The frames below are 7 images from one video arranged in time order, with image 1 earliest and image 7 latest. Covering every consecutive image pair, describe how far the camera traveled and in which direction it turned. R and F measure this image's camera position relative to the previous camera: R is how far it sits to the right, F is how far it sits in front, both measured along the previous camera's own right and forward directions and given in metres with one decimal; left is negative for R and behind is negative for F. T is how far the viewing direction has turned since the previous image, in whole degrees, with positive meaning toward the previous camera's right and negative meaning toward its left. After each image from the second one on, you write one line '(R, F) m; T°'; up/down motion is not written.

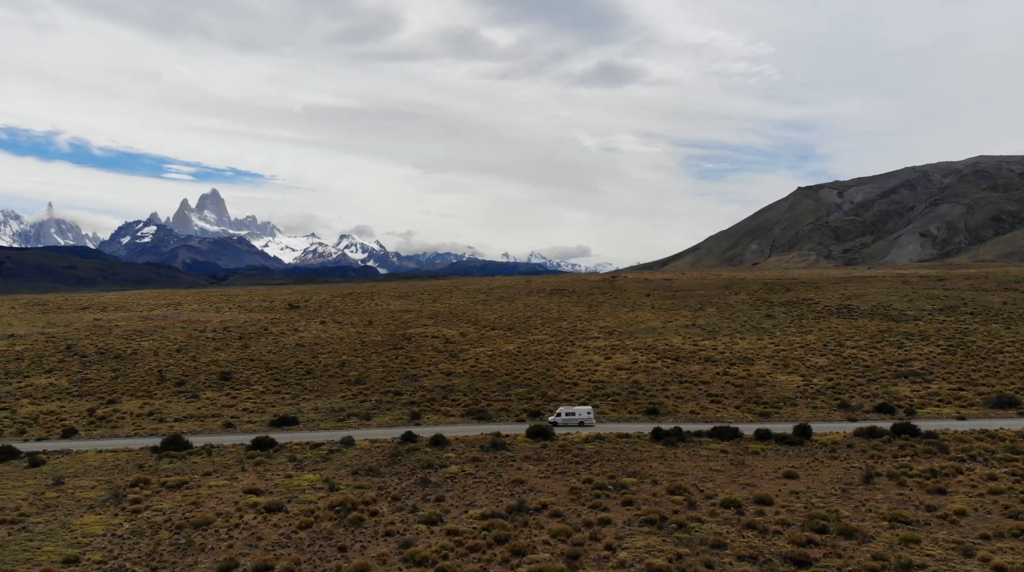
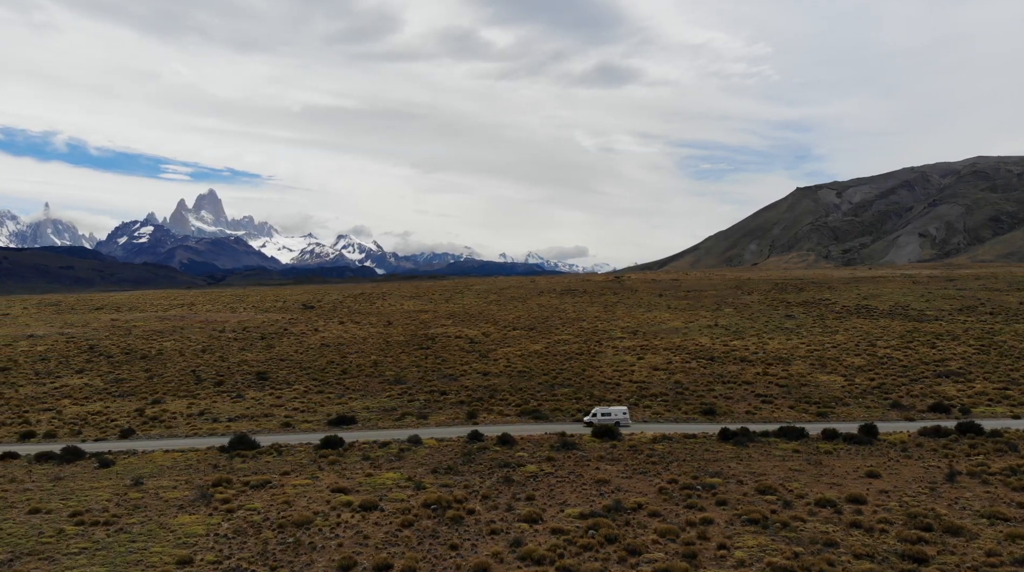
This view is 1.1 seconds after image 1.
(-4.3, -0.1) m; +1°
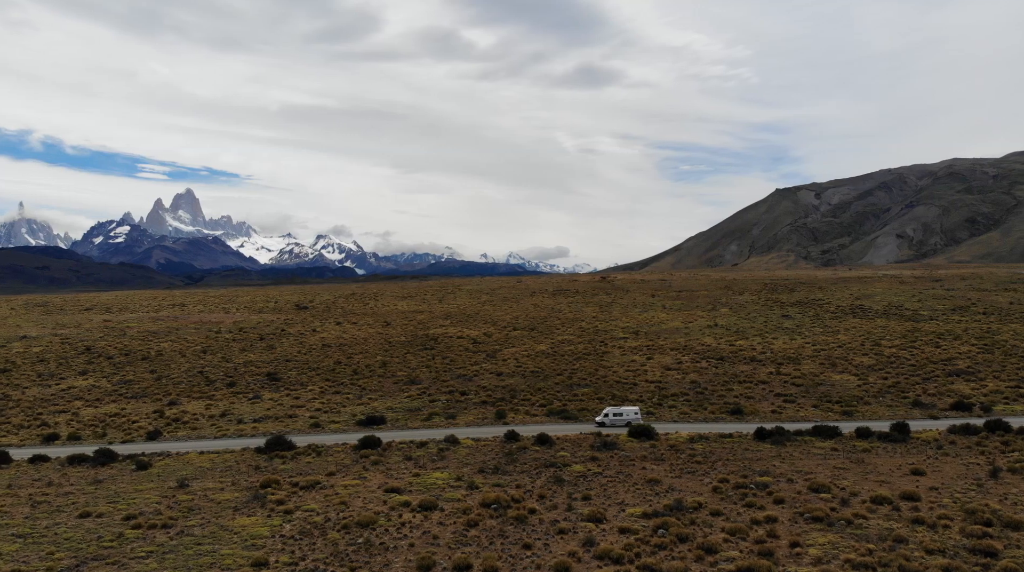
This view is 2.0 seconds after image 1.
(-3.6, -0.1) m; +2°
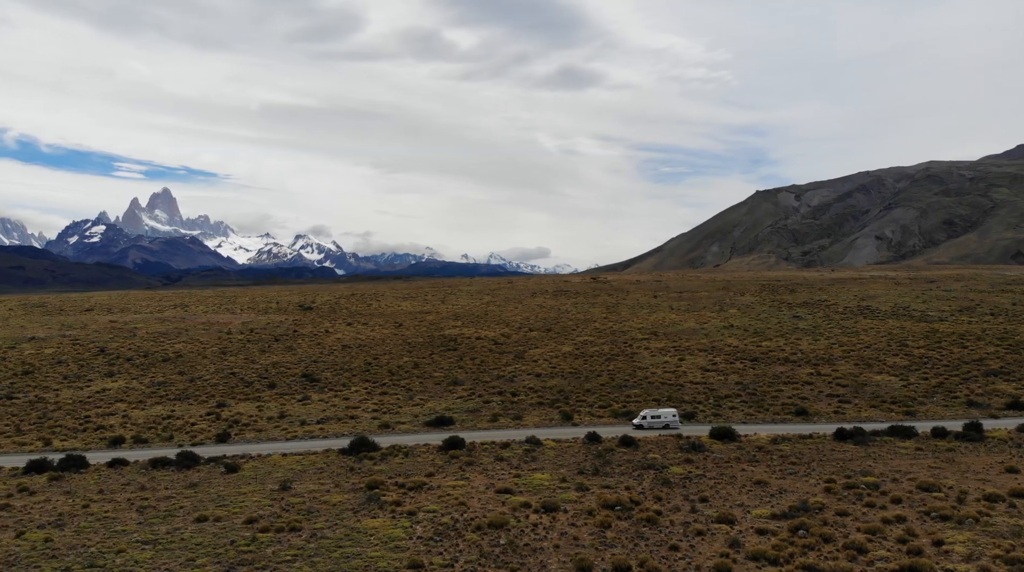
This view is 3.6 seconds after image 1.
(-6.5, 0.0) m; +2°
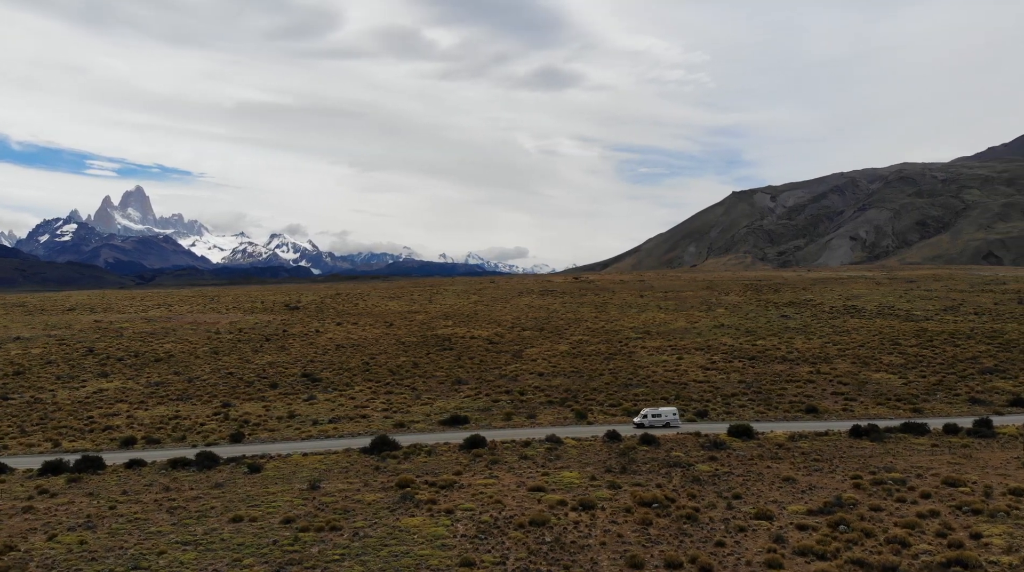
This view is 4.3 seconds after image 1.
(-2.8, -0.1) m; +2°
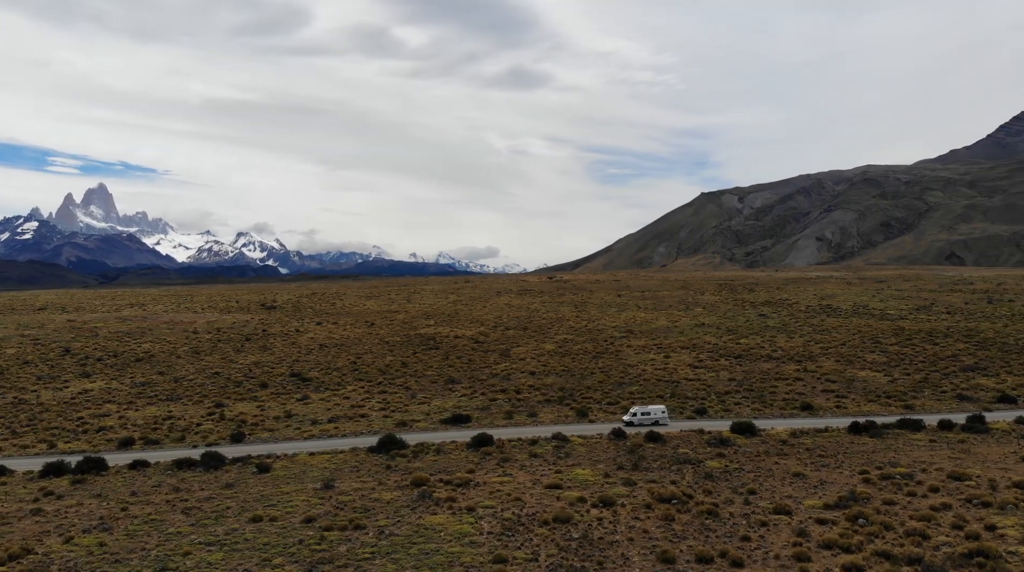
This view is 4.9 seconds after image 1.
(-2.4, -0.2) m; +2°
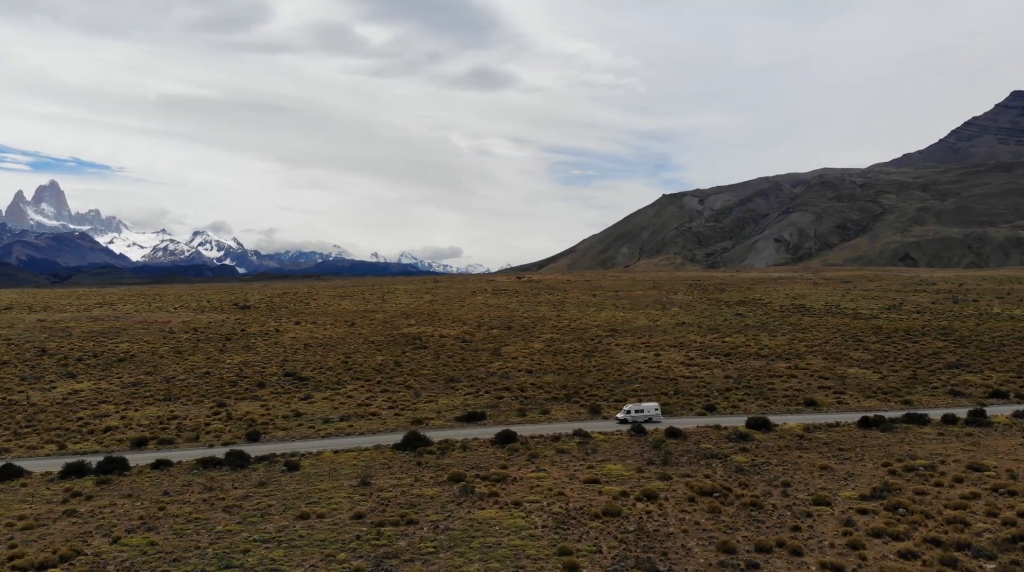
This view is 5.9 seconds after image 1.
(-3.9, -0.4) m; +3°
